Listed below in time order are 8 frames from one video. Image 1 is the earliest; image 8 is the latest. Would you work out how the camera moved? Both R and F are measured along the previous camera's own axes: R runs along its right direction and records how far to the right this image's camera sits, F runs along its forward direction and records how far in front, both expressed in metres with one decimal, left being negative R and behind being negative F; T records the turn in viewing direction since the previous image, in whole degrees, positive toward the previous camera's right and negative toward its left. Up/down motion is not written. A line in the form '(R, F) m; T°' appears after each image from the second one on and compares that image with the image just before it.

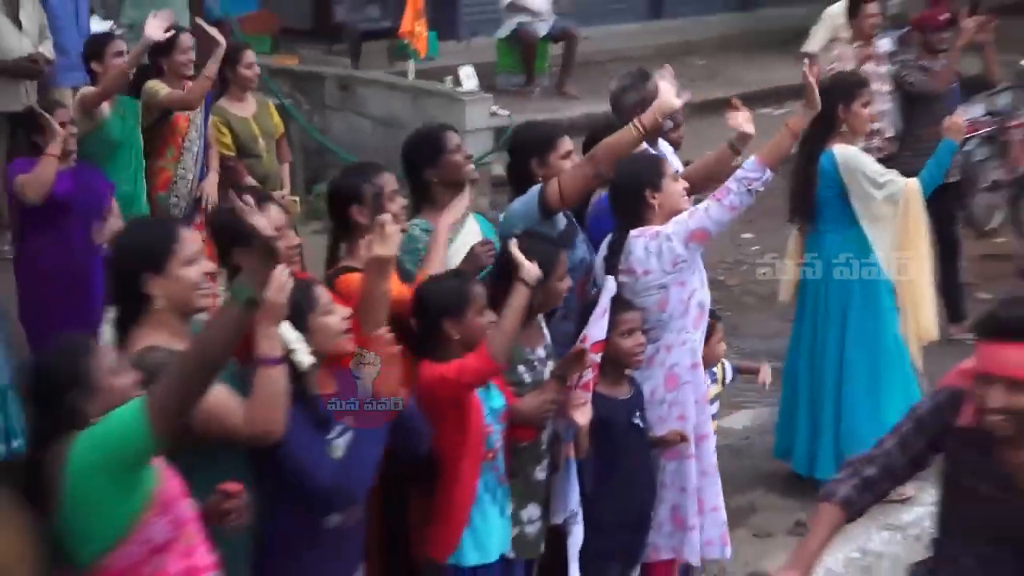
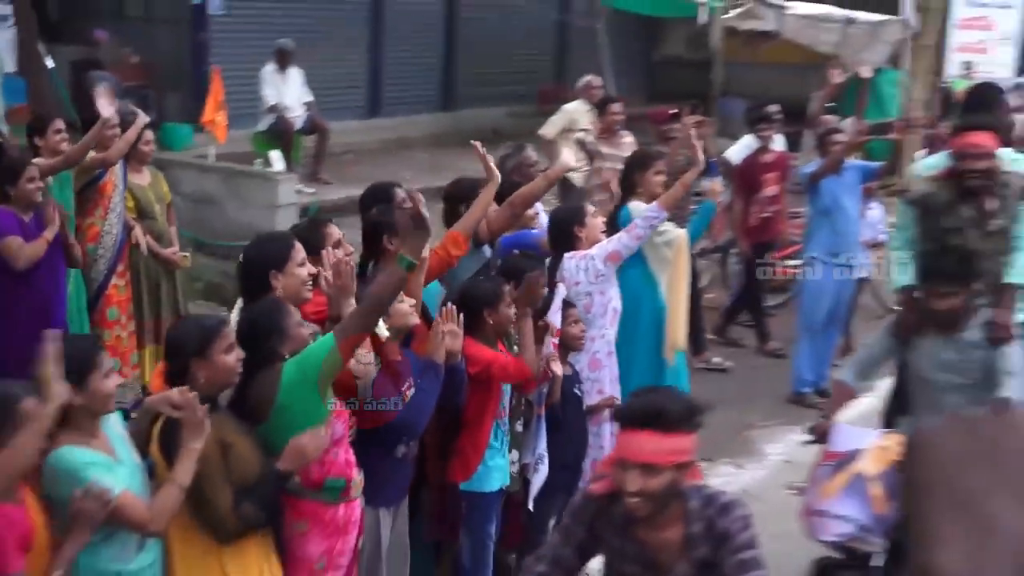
(-0.9, -0.9) m; +15°
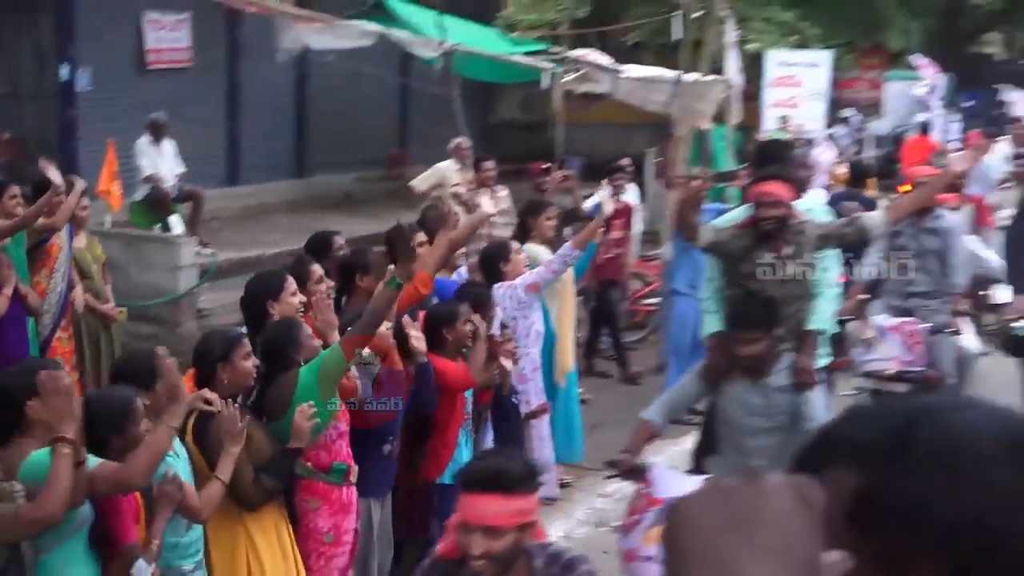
(-0.4, -0.6) m; +7°
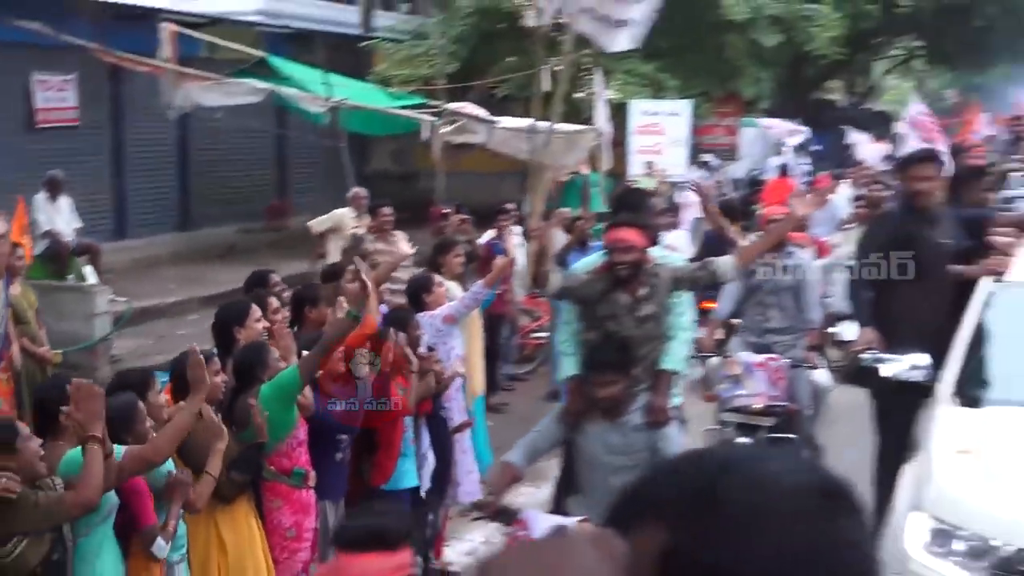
(-0.2, -0.6) m; +6°
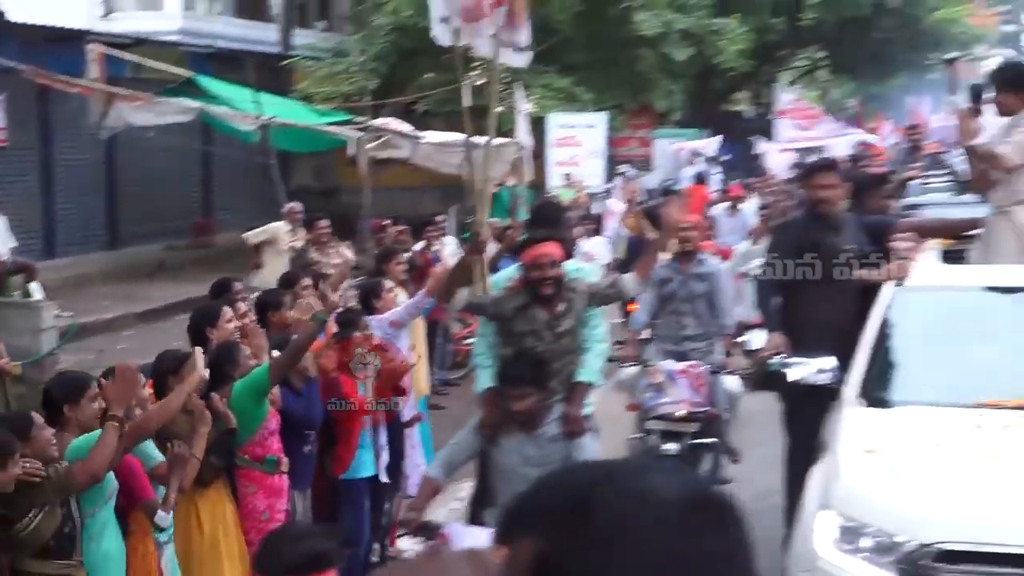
(-0.1, -0.4) m; +3°
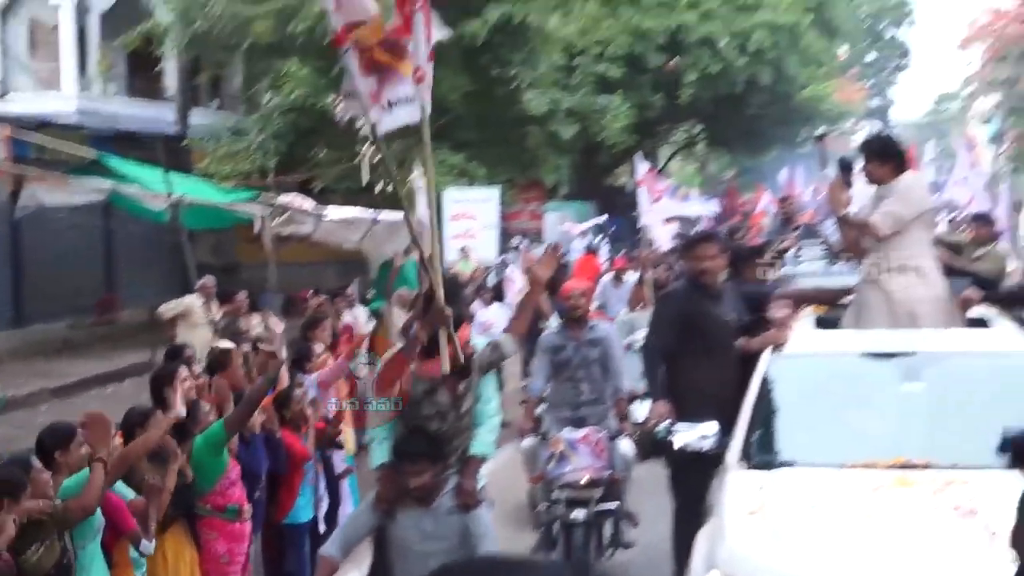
(-0.2, -0.6) m; +5°
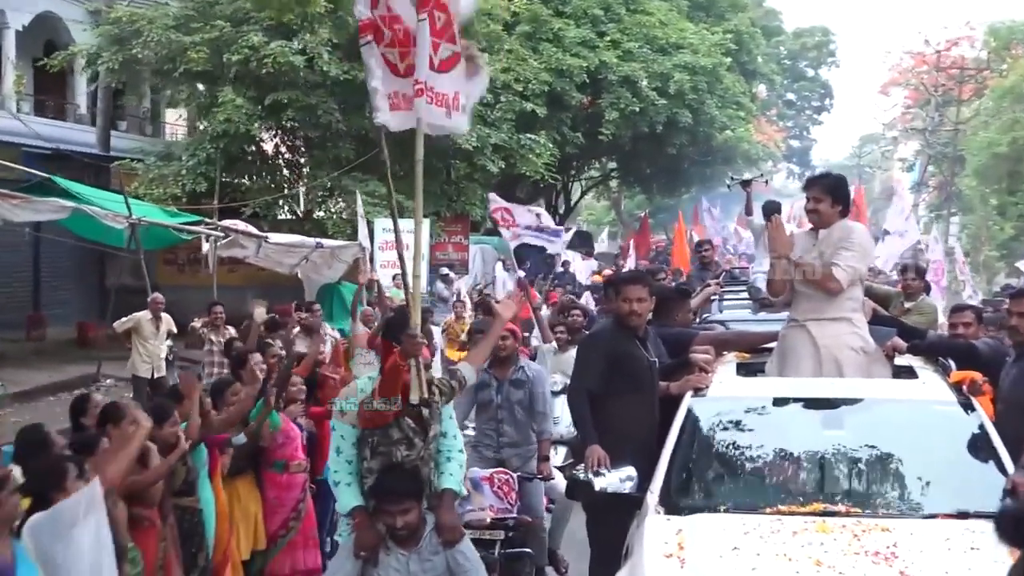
(-0.2, -0.6) m; +3°
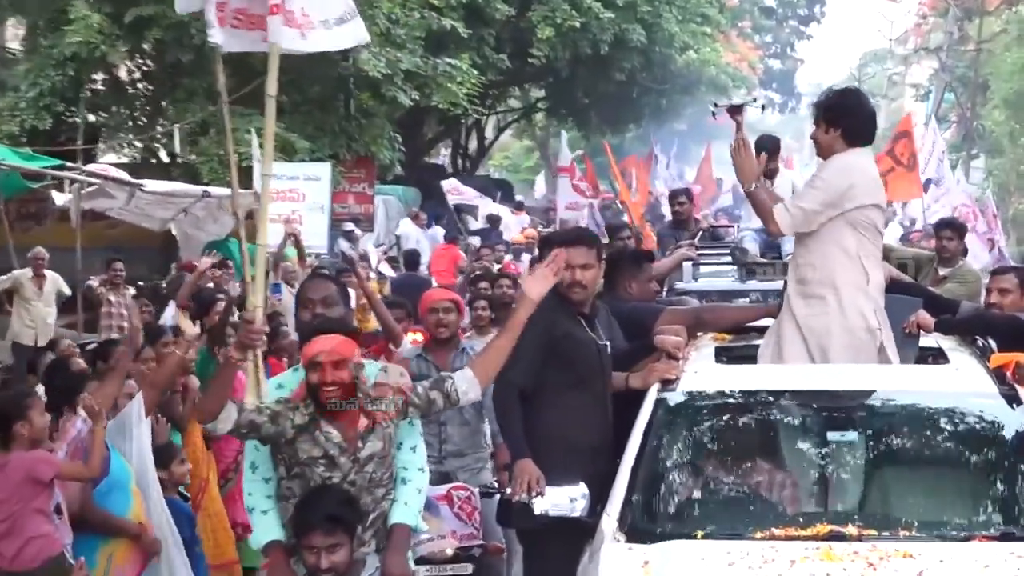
(+0.2, +1.3) m; +2°
